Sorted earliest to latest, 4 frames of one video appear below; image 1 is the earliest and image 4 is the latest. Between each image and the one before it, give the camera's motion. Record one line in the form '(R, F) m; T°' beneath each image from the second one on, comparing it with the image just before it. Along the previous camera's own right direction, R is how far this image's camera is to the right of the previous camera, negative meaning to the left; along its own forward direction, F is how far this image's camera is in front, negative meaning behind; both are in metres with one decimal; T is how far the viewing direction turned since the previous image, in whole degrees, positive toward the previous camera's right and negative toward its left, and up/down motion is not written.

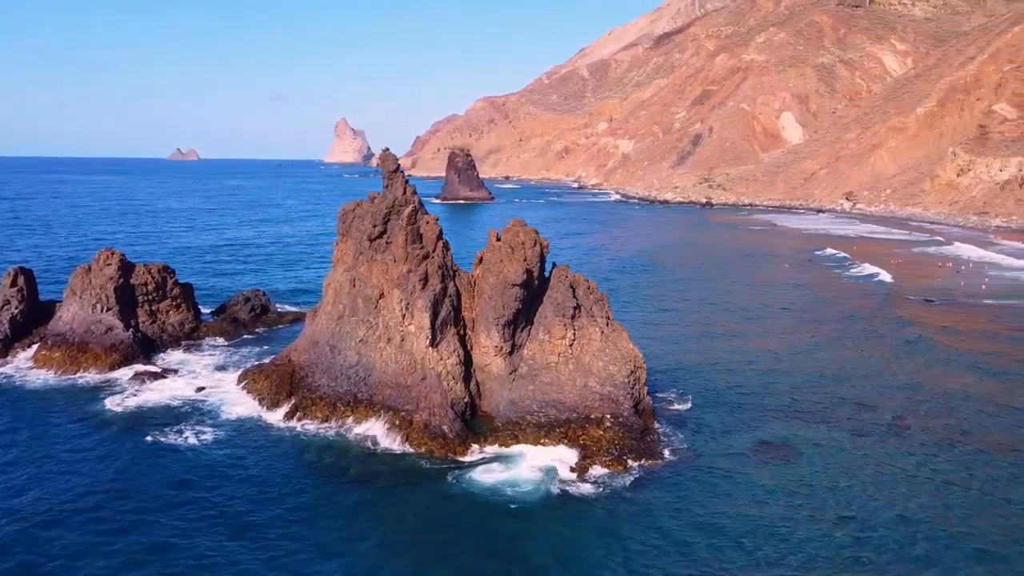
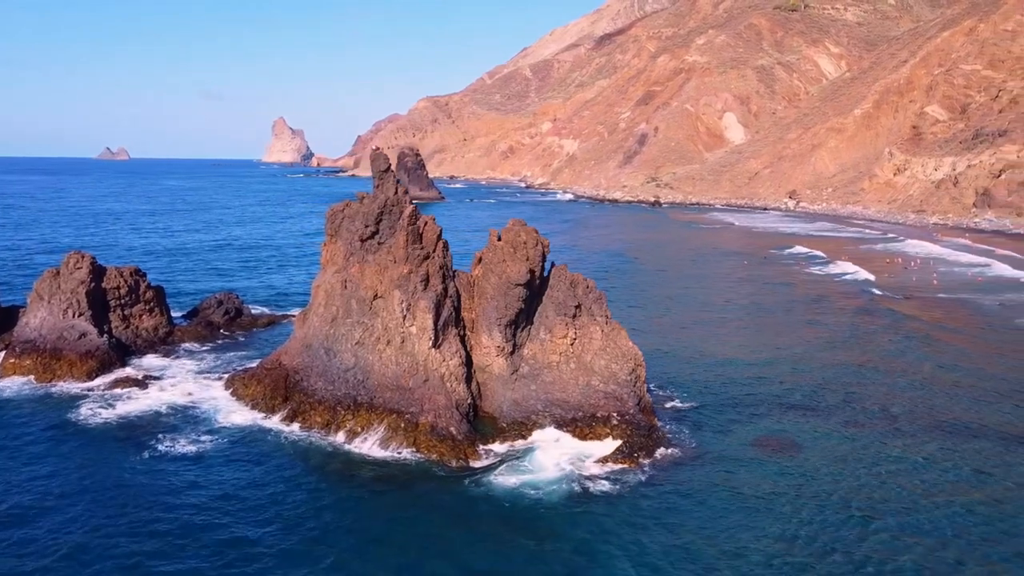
(-1.3, +0.1) m; +4°
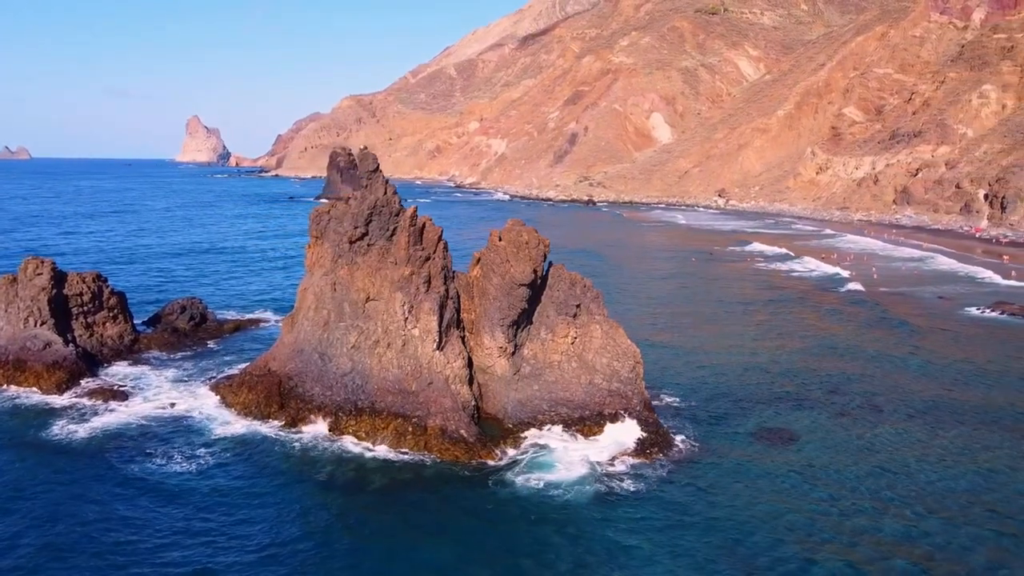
(-1.7, +0.1) m; +5°
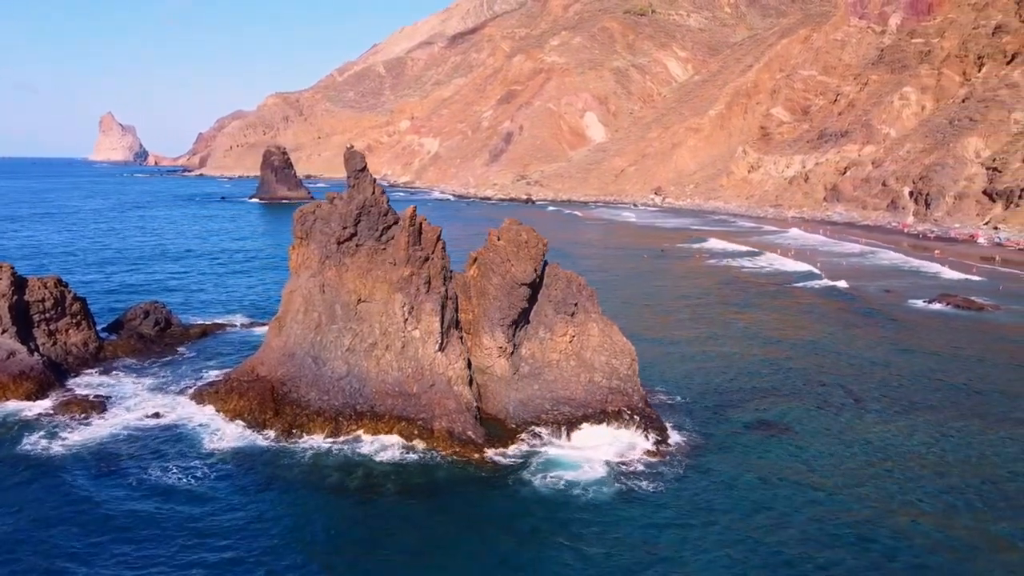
(-1.5, +0.1) m; +5°
